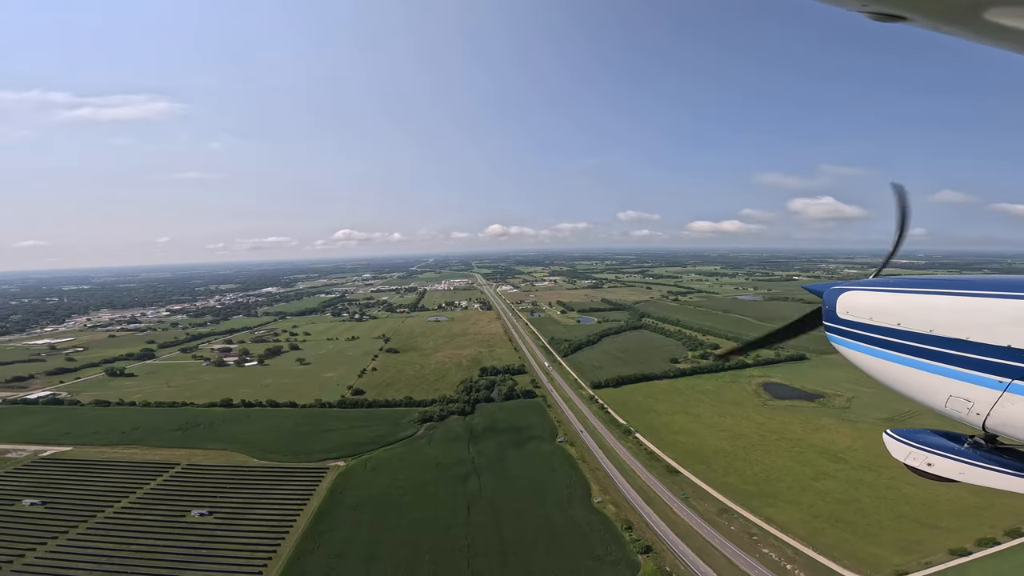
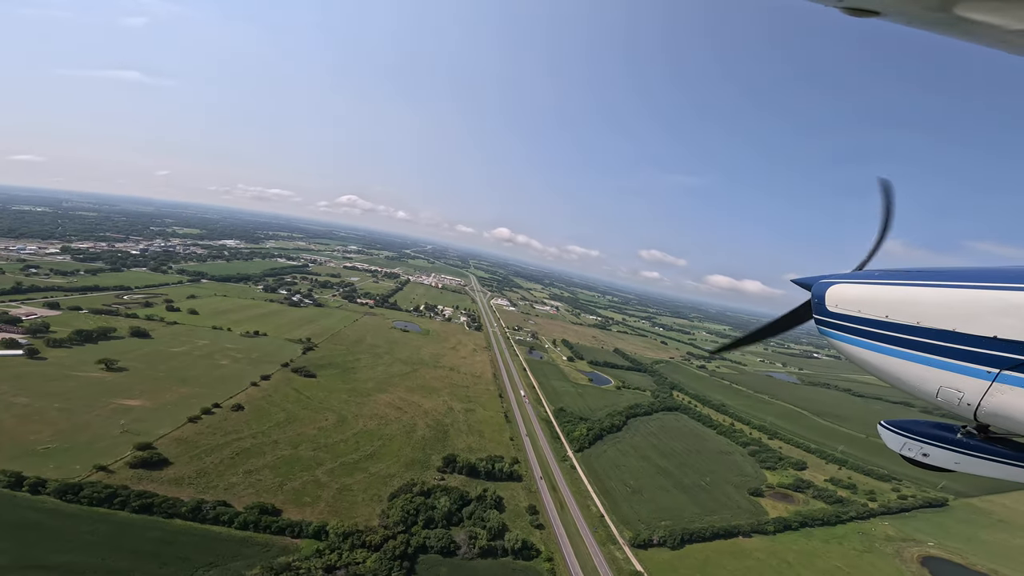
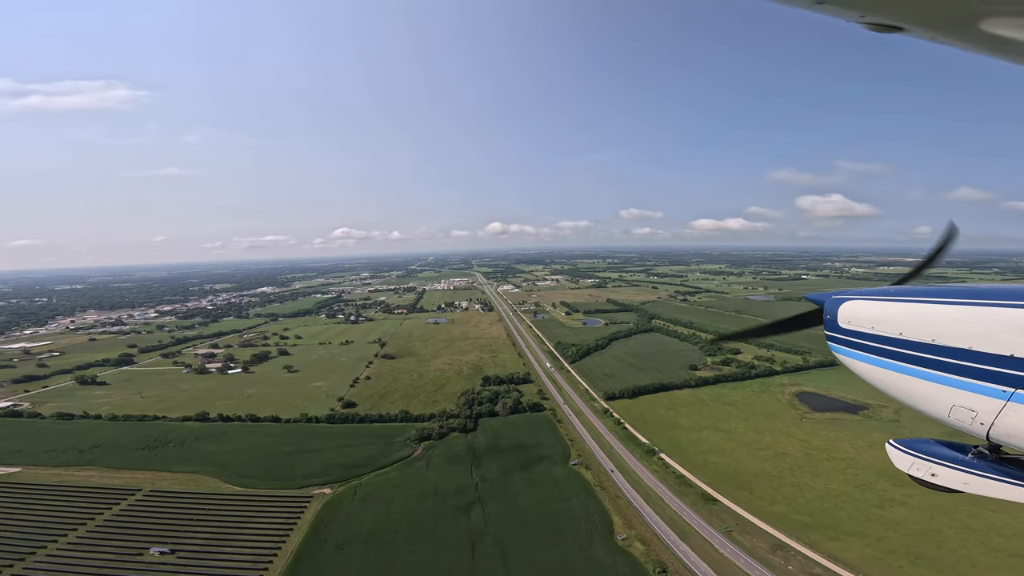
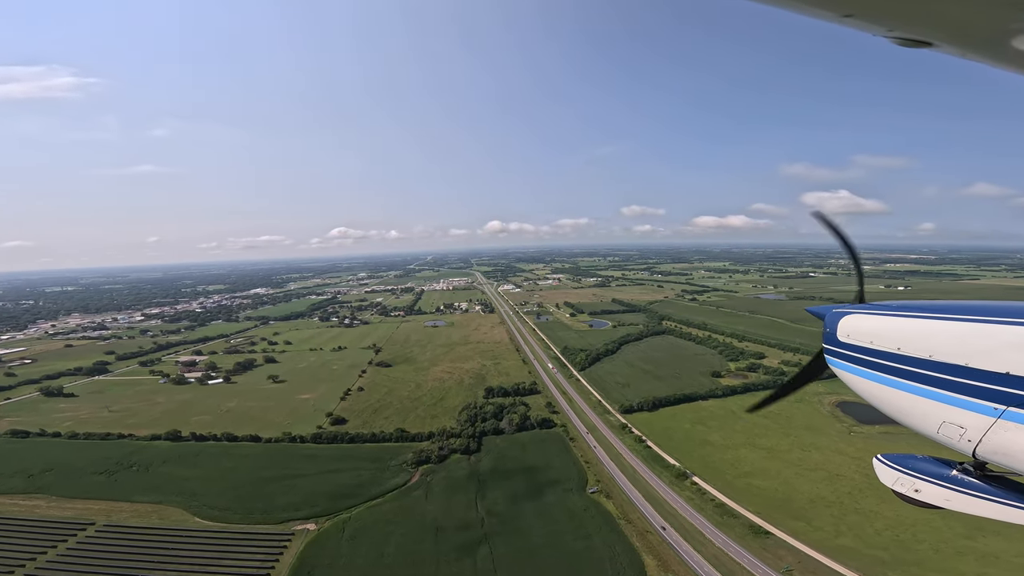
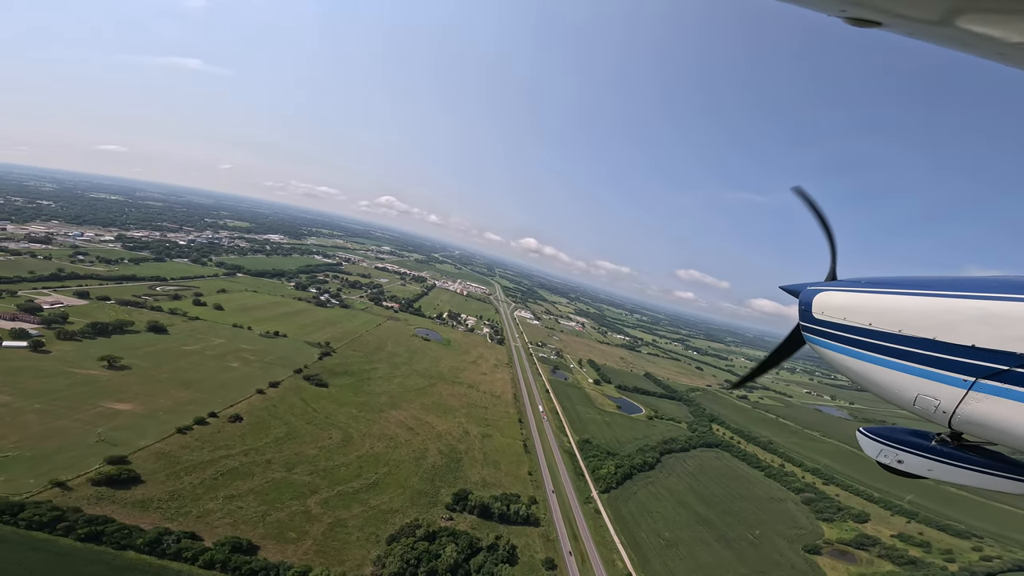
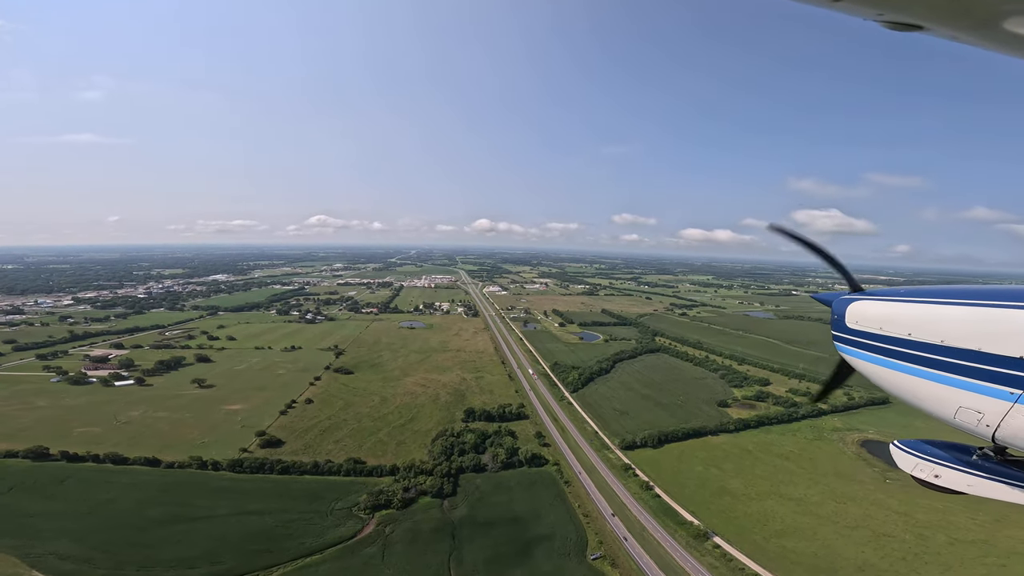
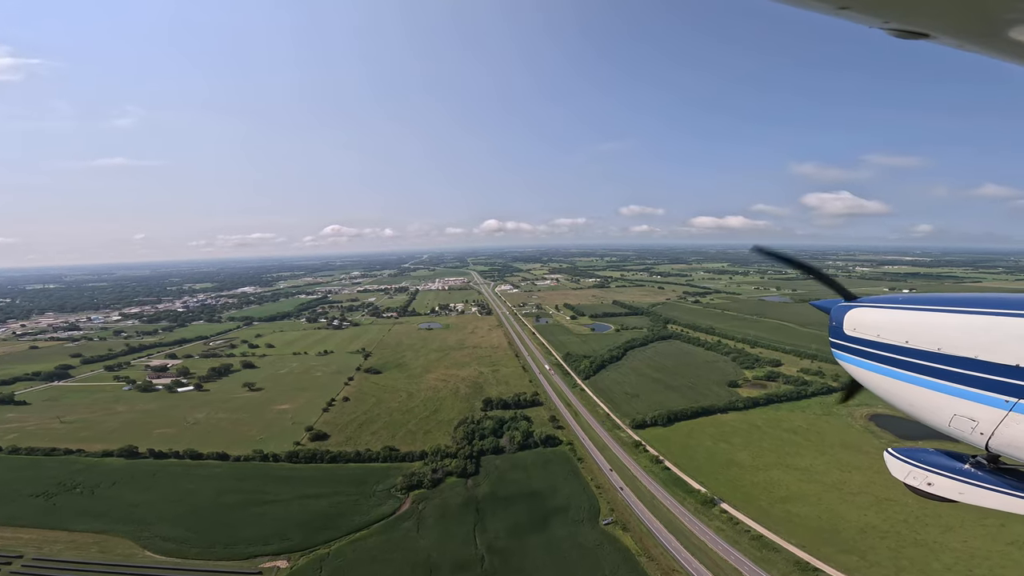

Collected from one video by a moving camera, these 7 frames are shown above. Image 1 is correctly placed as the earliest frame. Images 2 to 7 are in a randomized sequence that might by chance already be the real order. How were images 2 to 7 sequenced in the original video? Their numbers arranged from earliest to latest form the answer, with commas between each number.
3, 4, 7, 6, 2, 5
